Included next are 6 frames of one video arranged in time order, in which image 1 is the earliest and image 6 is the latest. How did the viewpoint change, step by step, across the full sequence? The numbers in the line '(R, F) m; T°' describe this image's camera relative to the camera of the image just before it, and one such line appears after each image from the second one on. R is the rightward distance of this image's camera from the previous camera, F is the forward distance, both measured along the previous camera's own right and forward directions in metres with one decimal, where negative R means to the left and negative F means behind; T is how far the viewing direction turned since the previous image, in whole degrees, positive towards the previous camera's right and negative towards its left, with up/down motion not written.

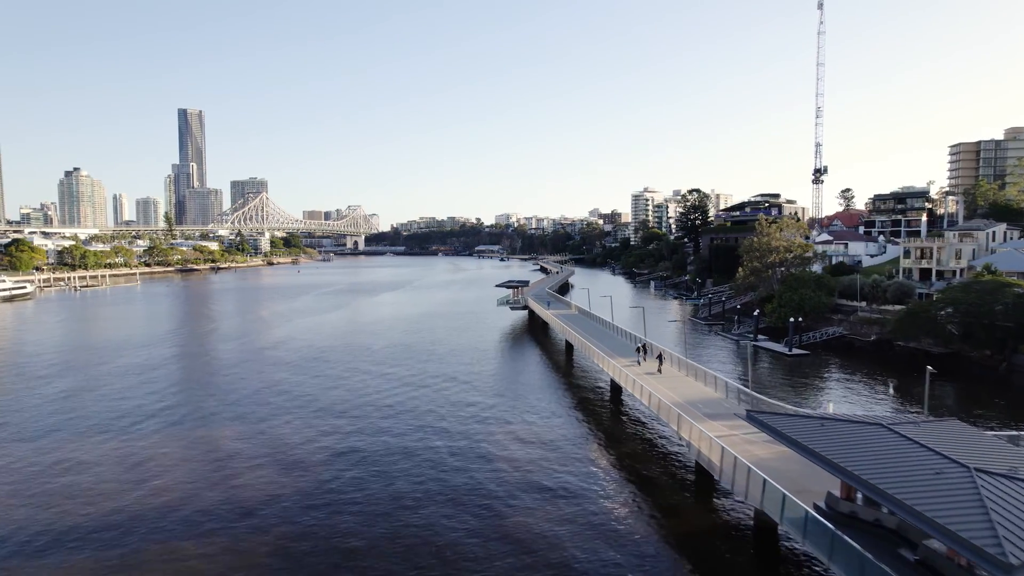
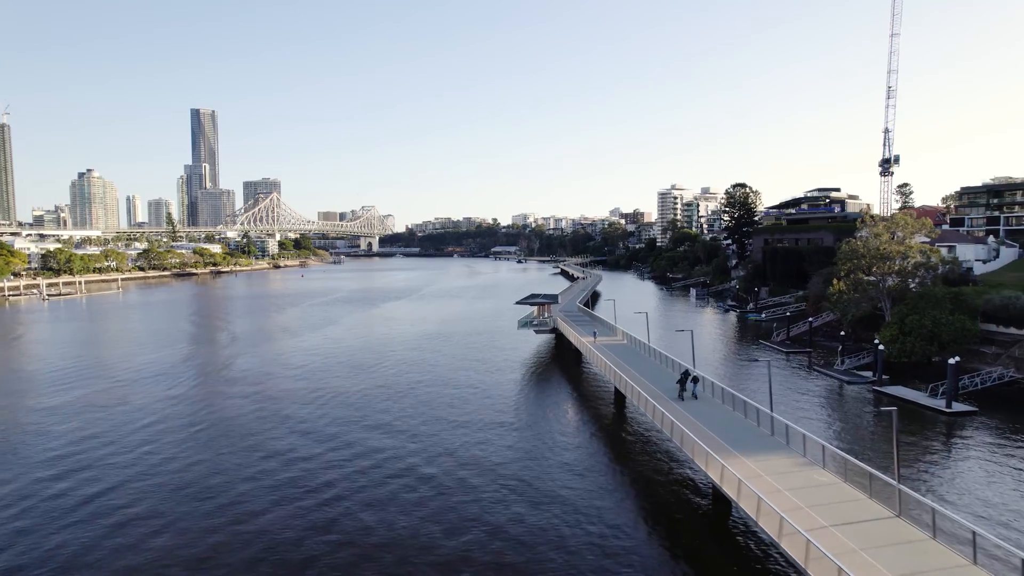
(-0.5, +10.7) m; -2°
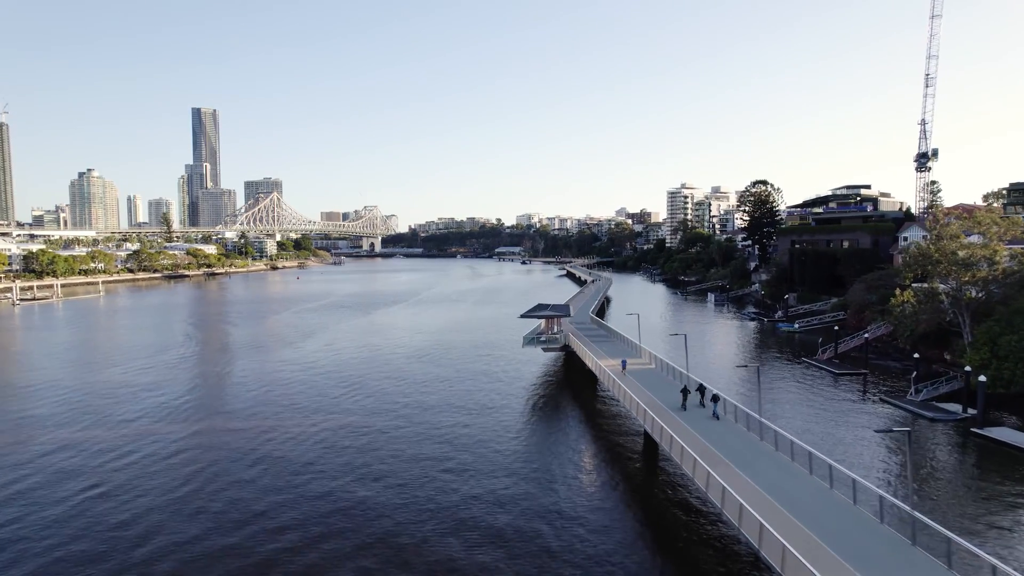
(0.0, +5.6) m; 0°
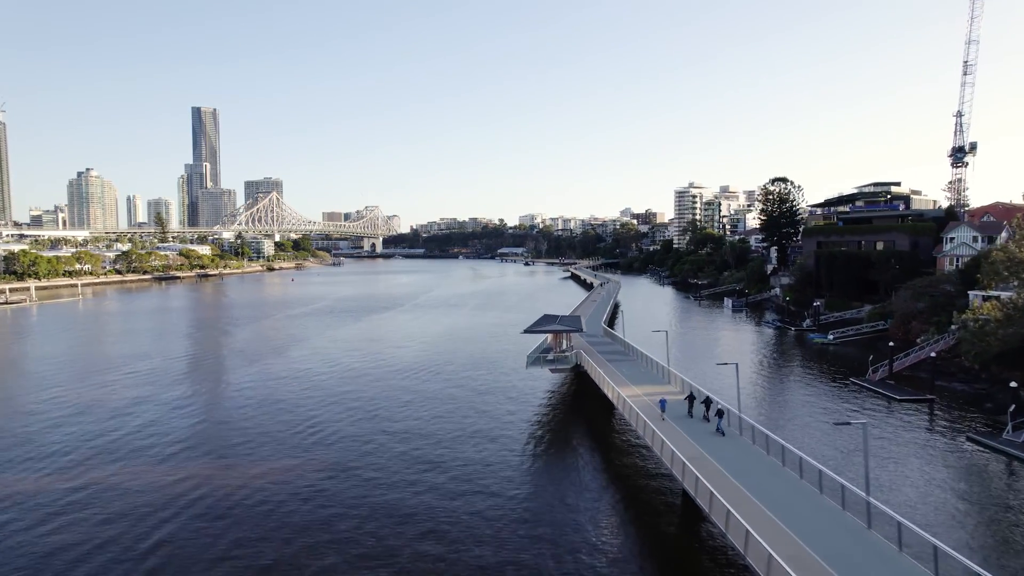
(0.0, +4.9) m; 0°
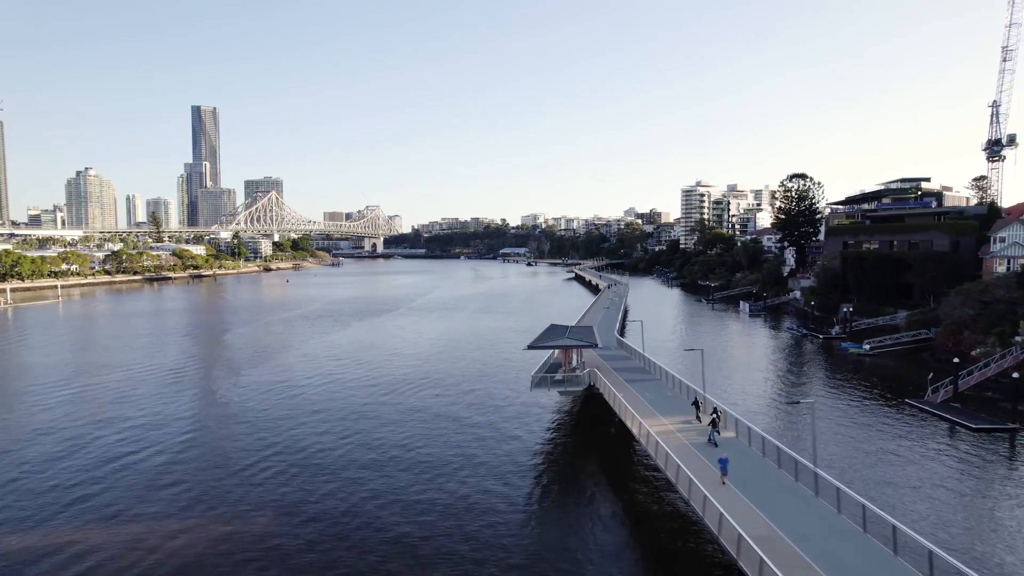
(0.0, +4.3) m; 0°
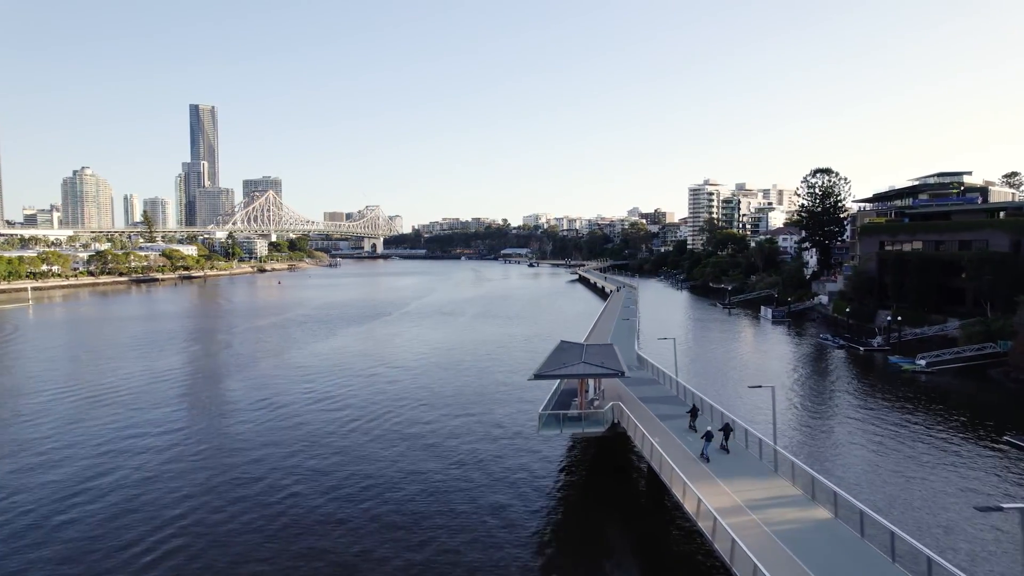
(0.0, +5.2) m; 0°
